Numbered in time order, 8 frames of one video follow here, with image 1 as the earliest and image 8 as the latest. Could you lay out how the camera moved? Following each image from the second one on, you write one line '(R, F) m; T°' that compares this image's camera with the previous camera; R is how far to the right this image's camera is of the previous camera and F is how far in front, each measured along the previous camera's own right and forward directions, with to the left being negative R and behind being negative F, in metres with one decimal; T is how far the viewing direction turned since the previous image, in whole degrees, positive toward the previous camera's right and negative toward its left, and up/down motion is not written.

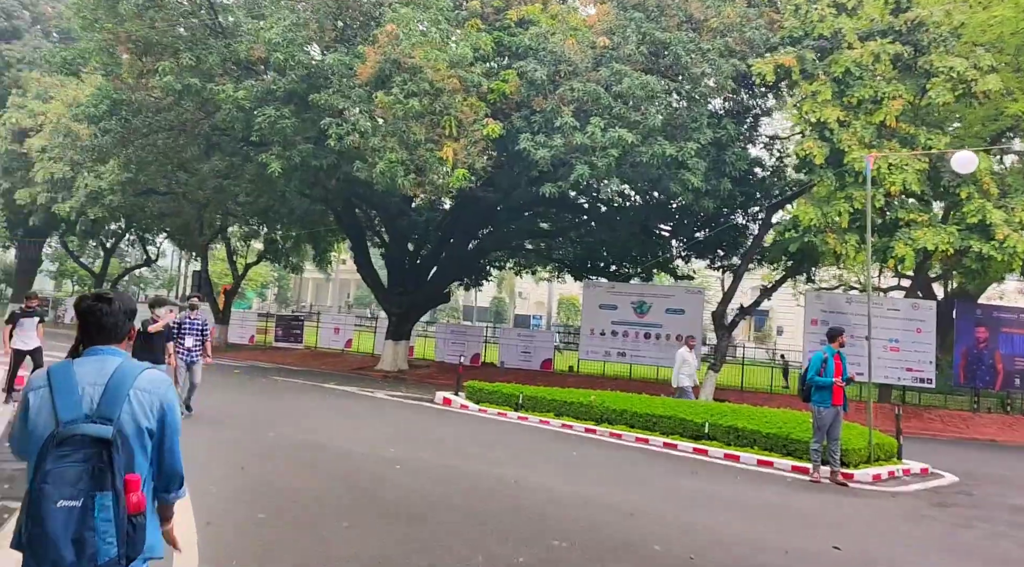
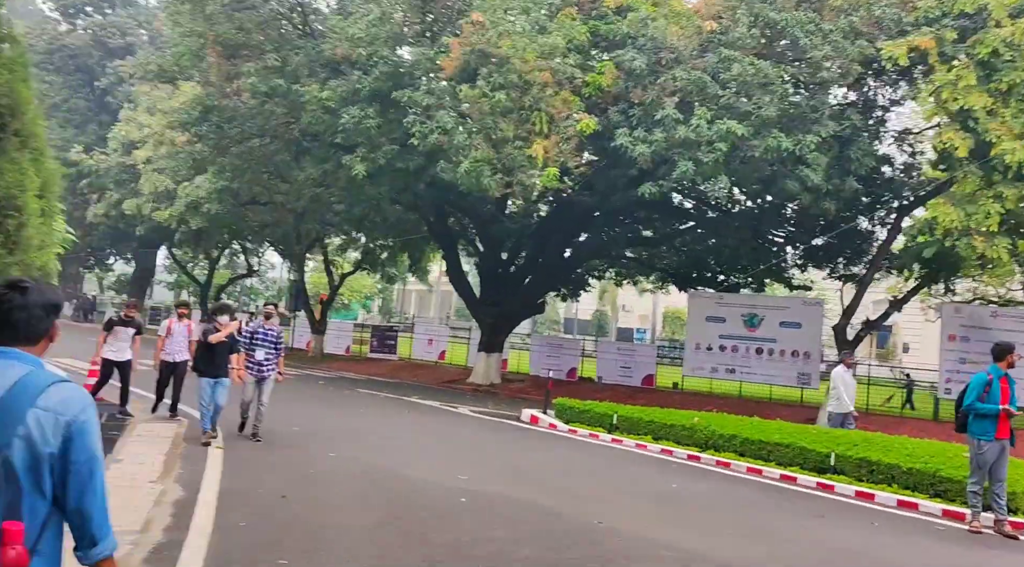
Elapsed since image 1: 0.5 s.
(+0.2, +1.3) m; -7°
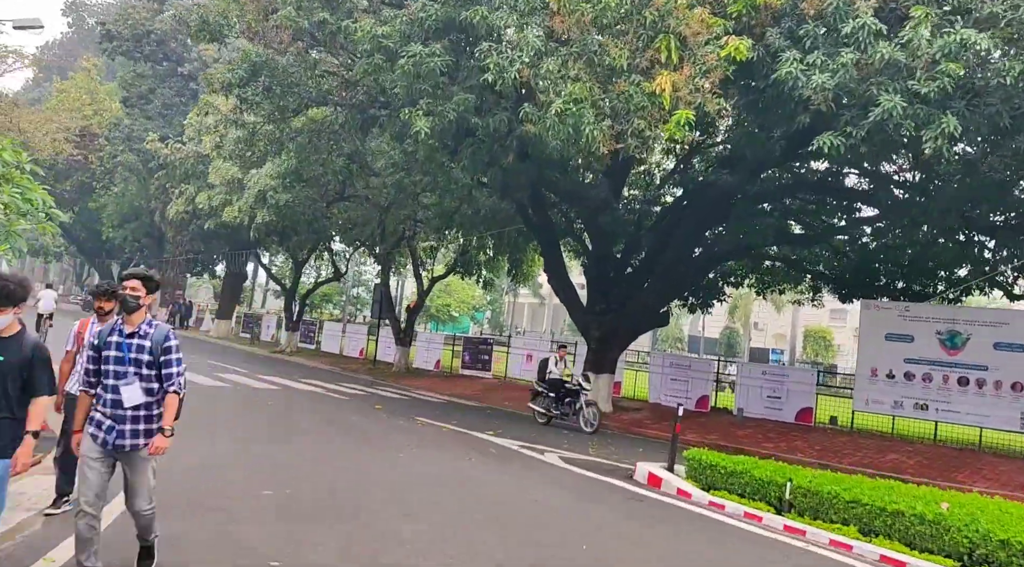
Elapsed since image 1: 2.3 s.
(+0.1, +4.5) m; -8°
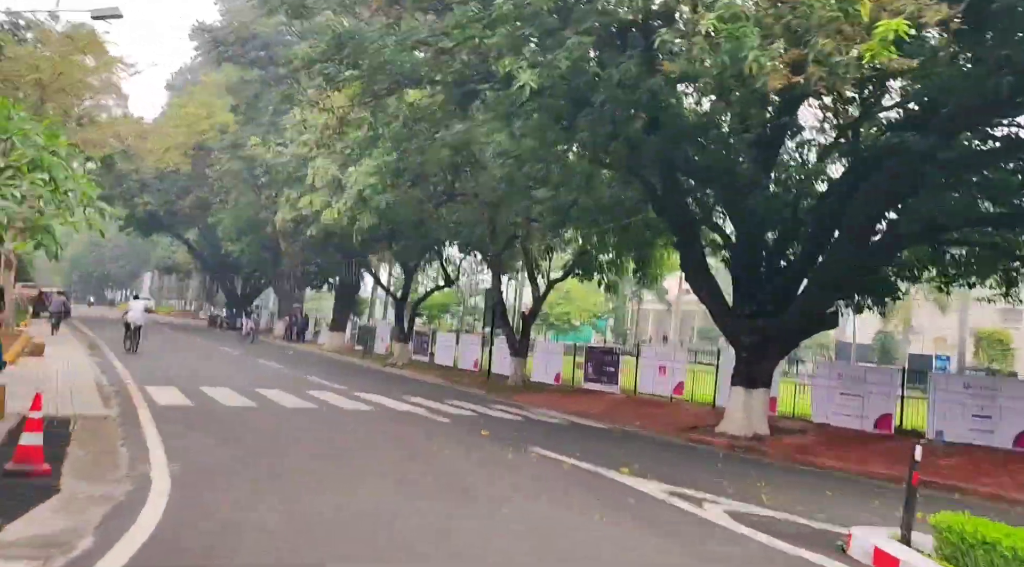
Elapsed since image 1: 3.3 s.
(-0.2, +2.7) m; -8°
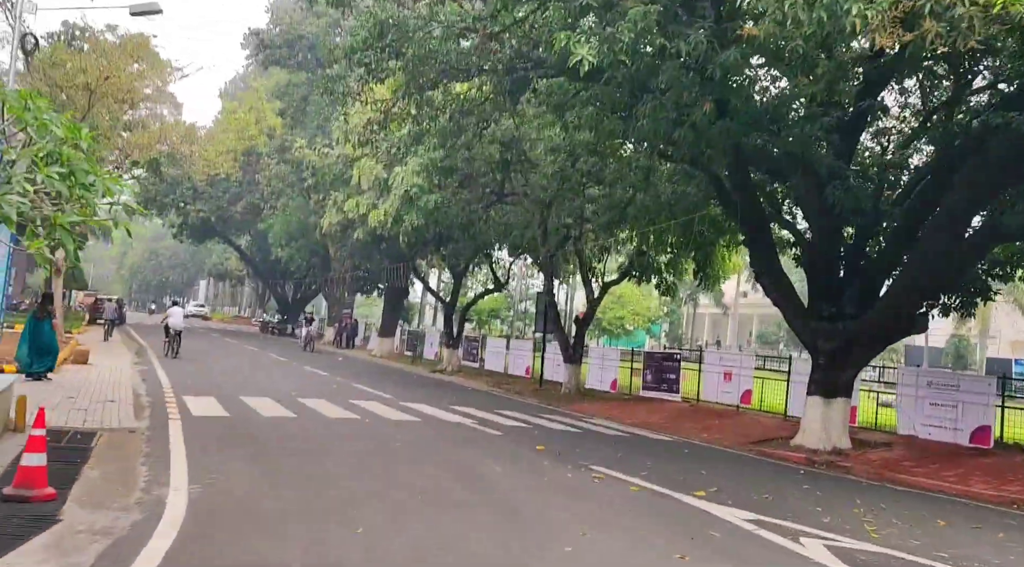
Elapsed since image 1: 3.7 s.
(-0.1, +1.0) m; -3°
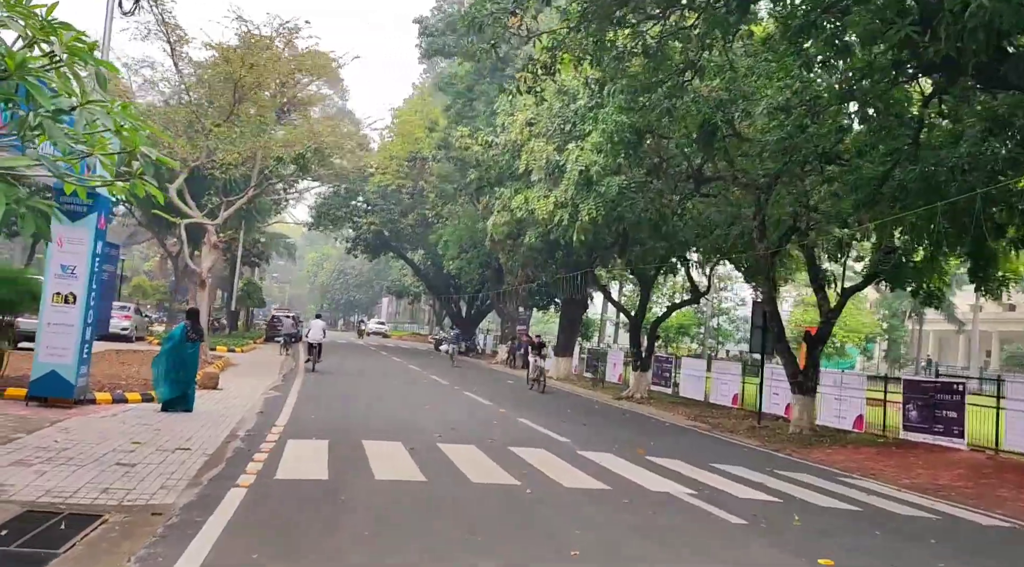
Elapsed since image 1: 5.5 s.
(-0.6, +4.3) m; -12°
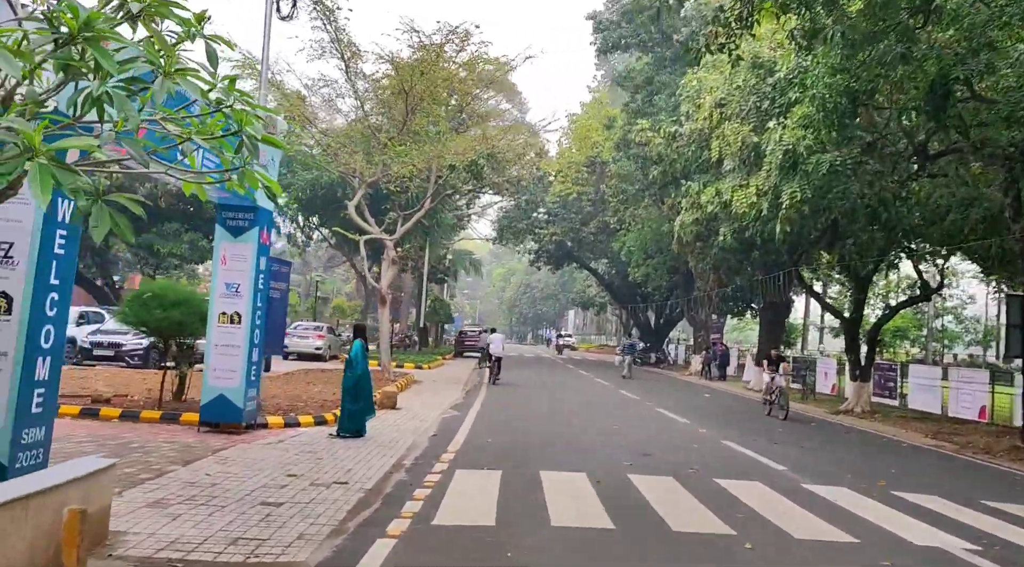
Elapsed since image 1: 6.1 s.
(-0.1, +1.6) m; -13°
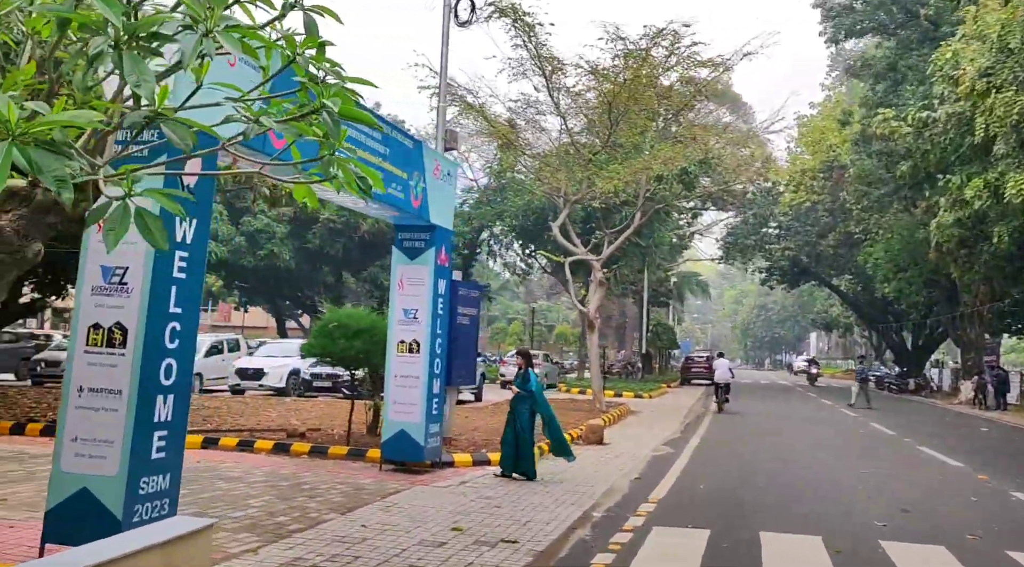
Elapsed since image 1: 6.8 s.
(+0.3, +1.5) m; -16°
